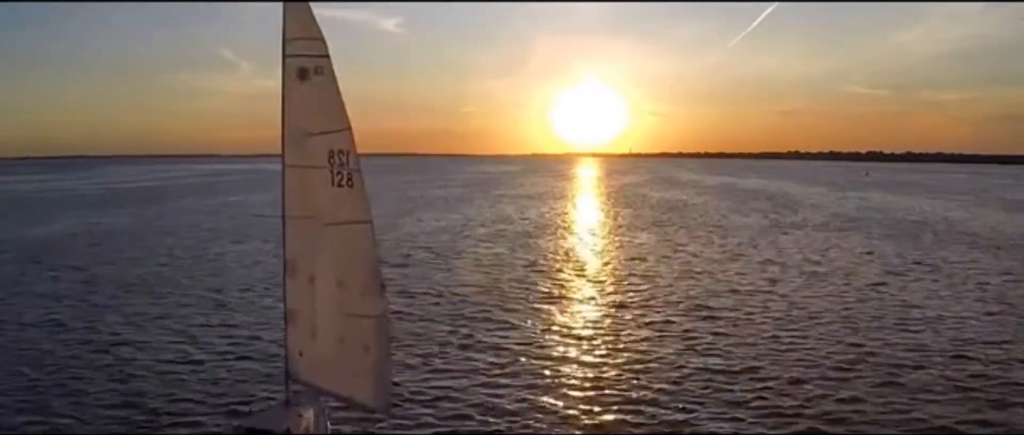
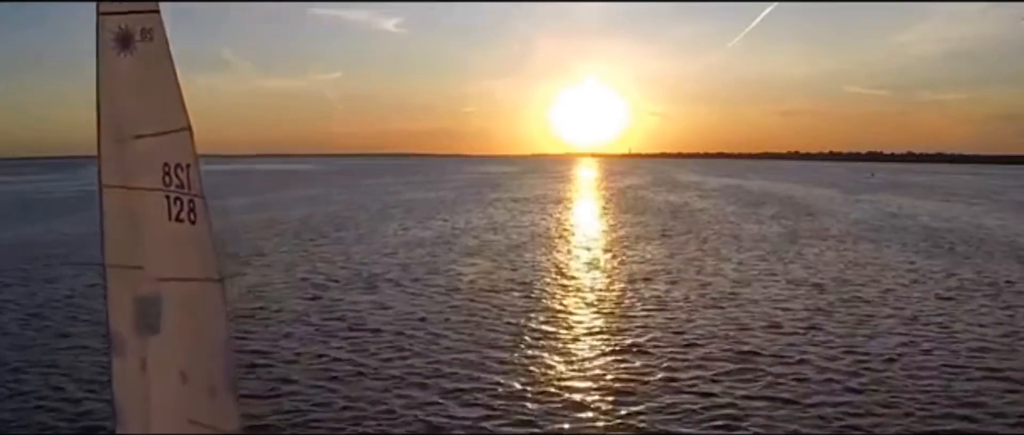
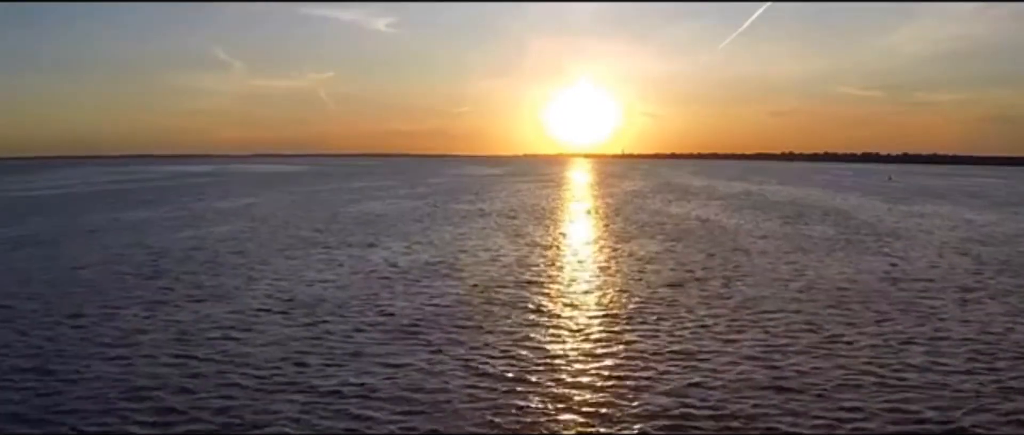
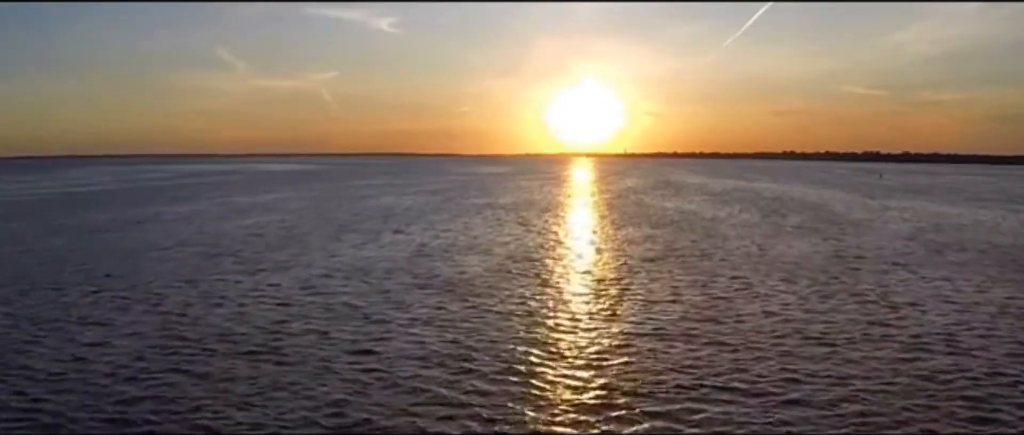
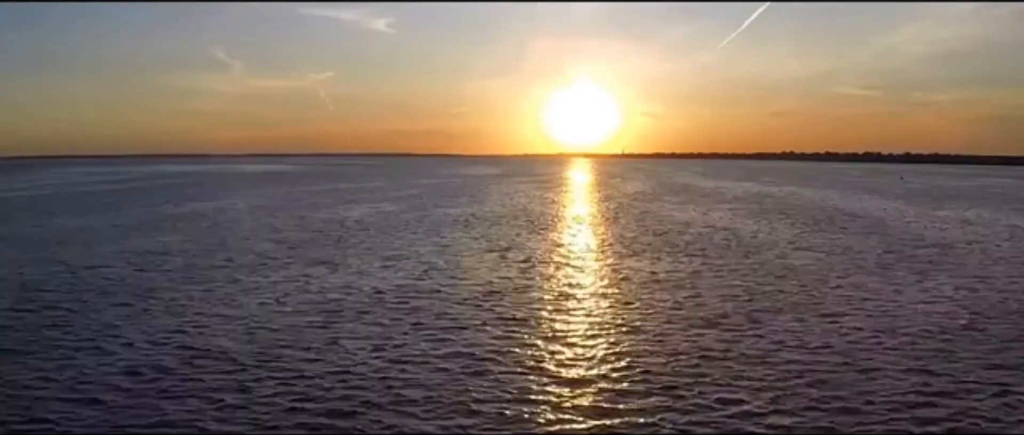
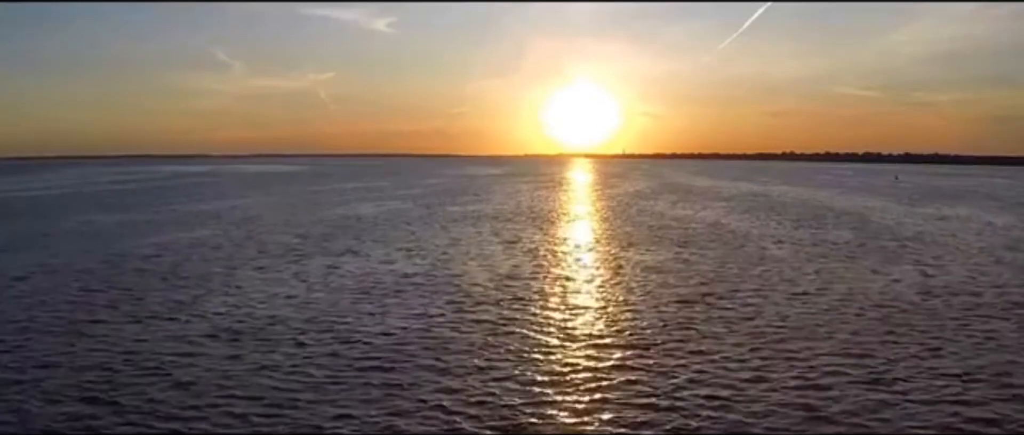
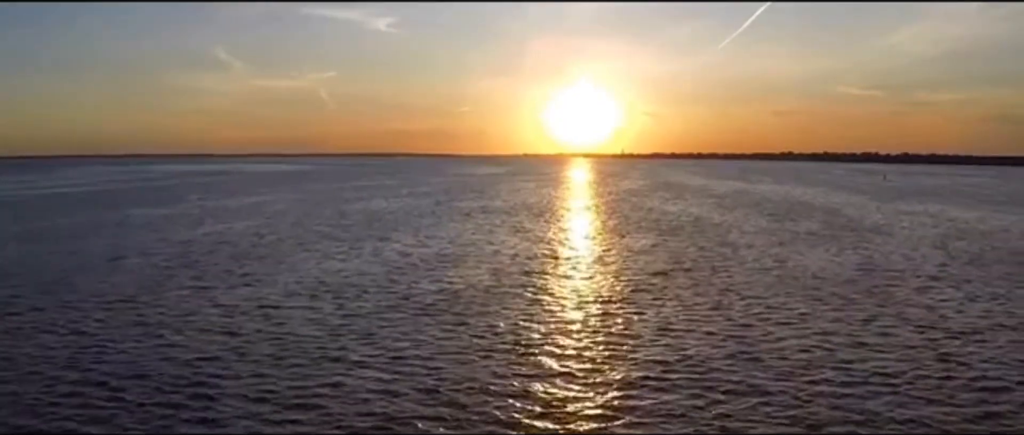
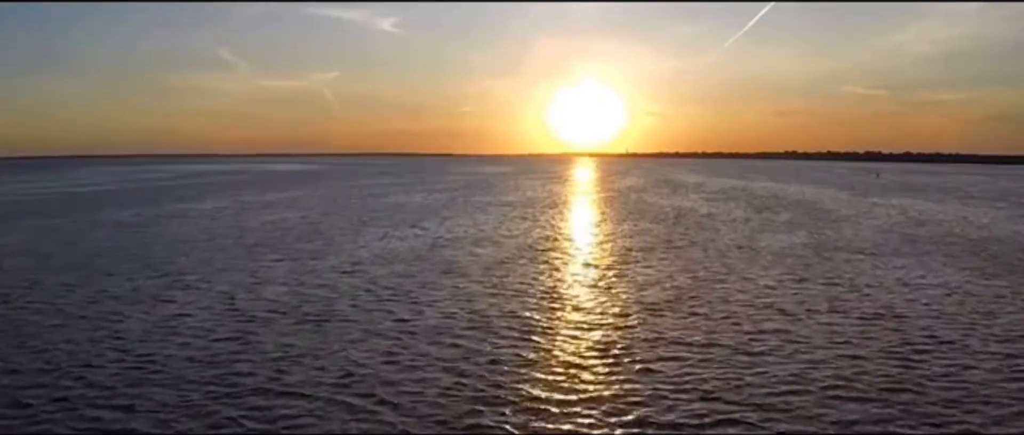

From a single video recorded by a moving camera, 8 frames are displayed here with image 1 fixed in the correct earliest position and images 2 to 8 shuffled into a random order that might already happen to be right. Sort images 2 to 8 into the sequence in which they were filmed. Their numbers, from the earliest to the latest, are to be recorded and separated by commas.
2, 8, 4, 7, 3, 6, 5
